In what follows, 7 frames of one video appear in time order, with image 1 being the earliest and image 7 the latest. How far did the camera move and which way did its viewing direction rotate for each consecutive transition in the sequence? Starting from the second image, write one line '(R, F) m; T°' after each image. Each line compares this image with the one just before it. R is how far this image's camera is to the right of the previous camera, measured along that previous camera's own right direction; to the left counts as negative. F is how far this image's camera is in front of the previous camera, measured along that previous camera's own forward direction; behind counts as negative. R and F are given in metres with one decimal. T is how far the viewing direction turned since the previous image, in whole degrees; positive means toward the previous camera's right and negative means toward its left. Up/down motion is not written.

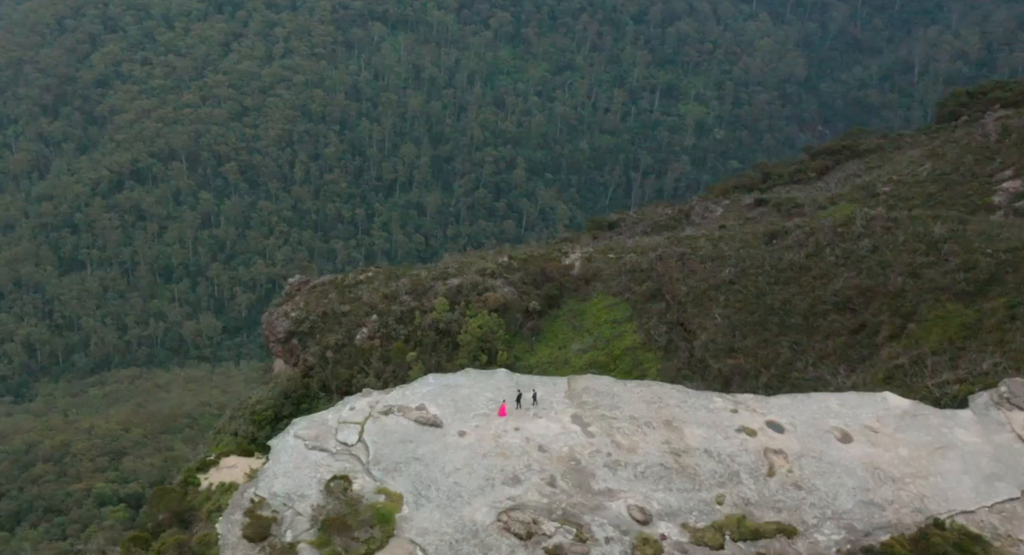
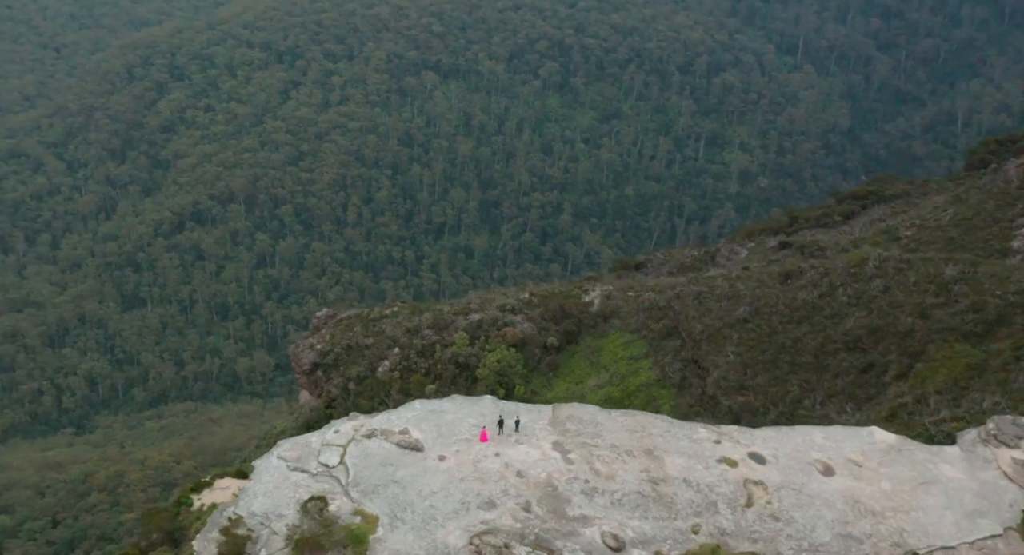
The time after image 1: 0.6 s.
(+0.6, -1.2) m; -3°
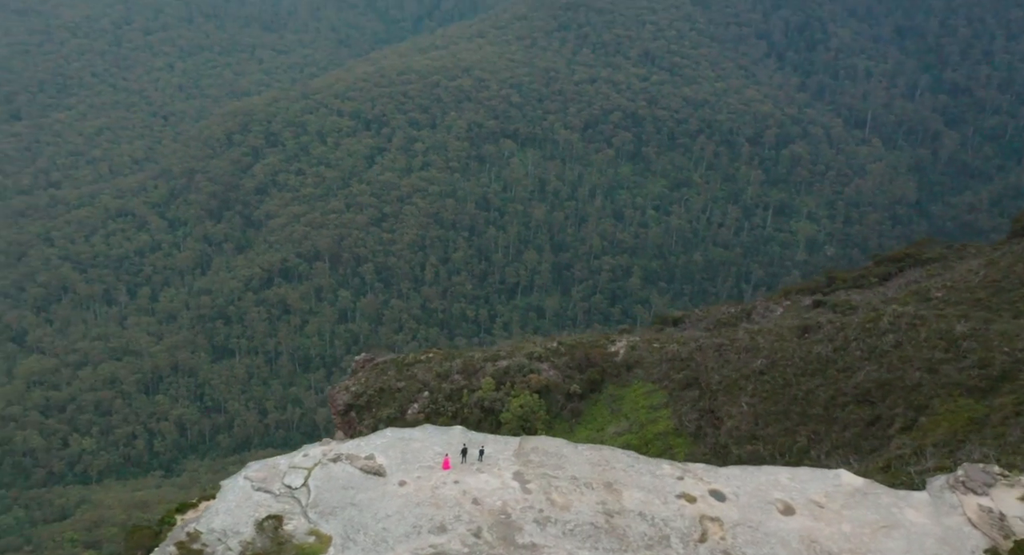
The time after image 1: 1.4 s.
(+1.2, -2.4) m; -5°
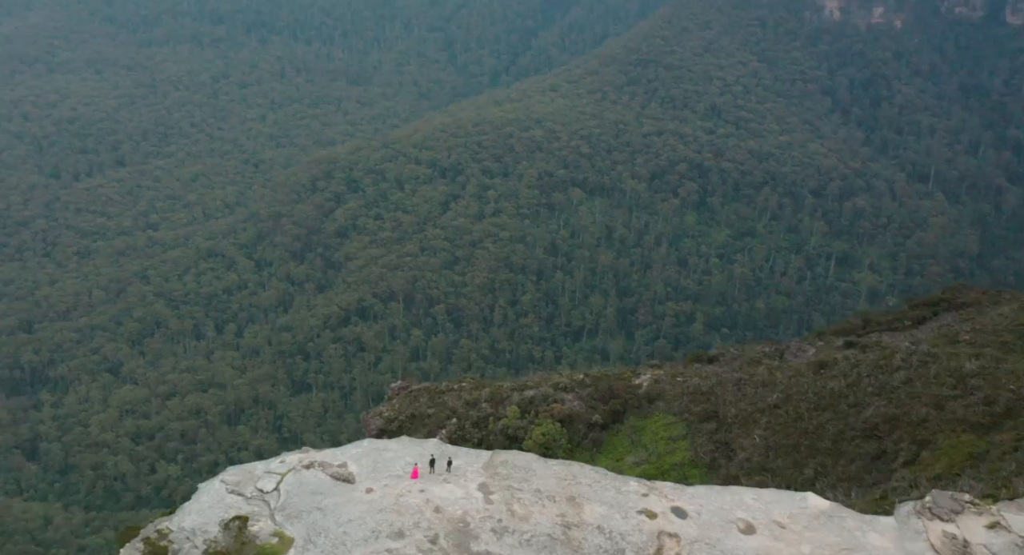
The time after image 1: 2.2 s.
(+1.0, -2.9) m; -5°
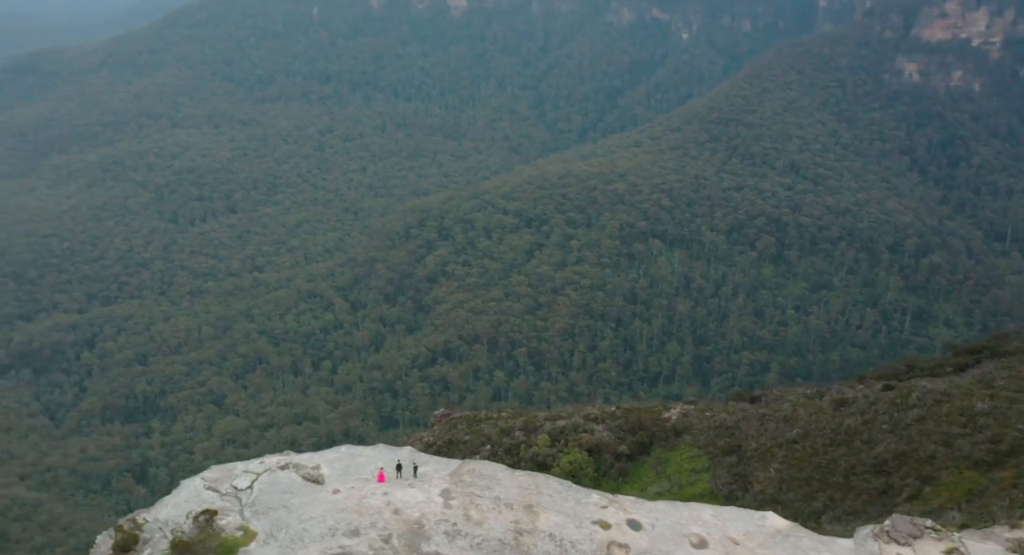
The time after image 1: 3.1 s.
(+1.2, -3.9) m; -6°
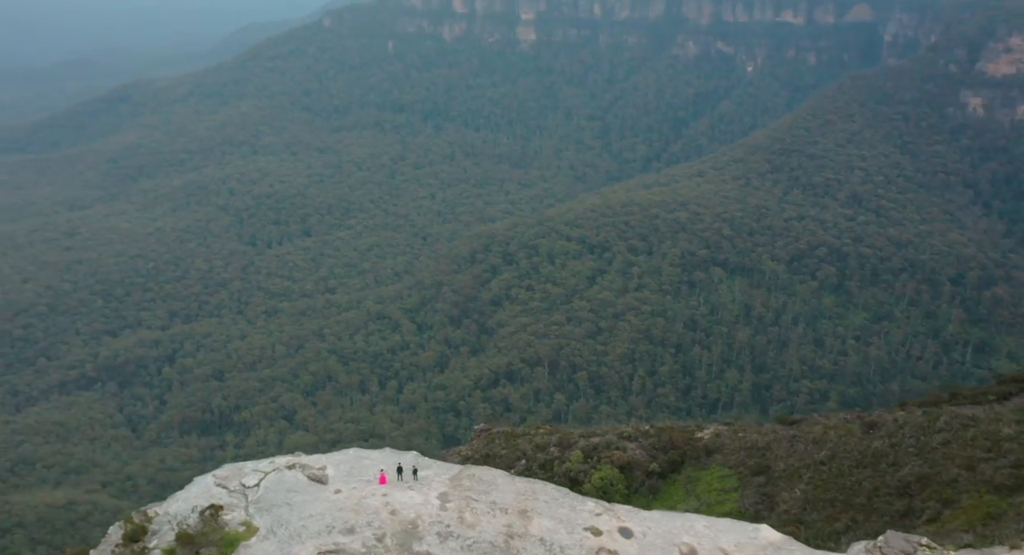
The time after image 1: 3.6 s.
(+0.7, -2.5) m; -4°
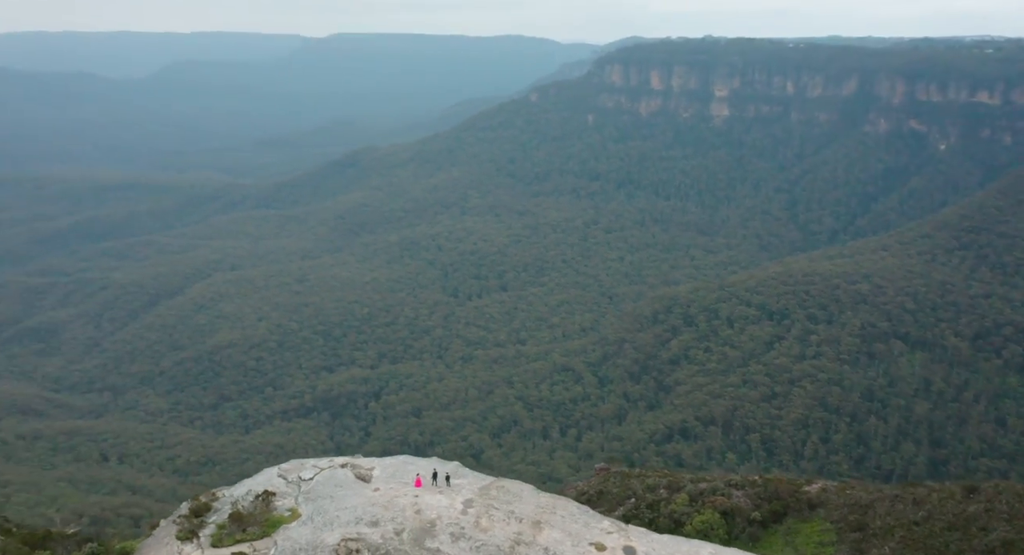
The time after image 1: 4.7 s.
(+1.8, -7.4) m; -12°
